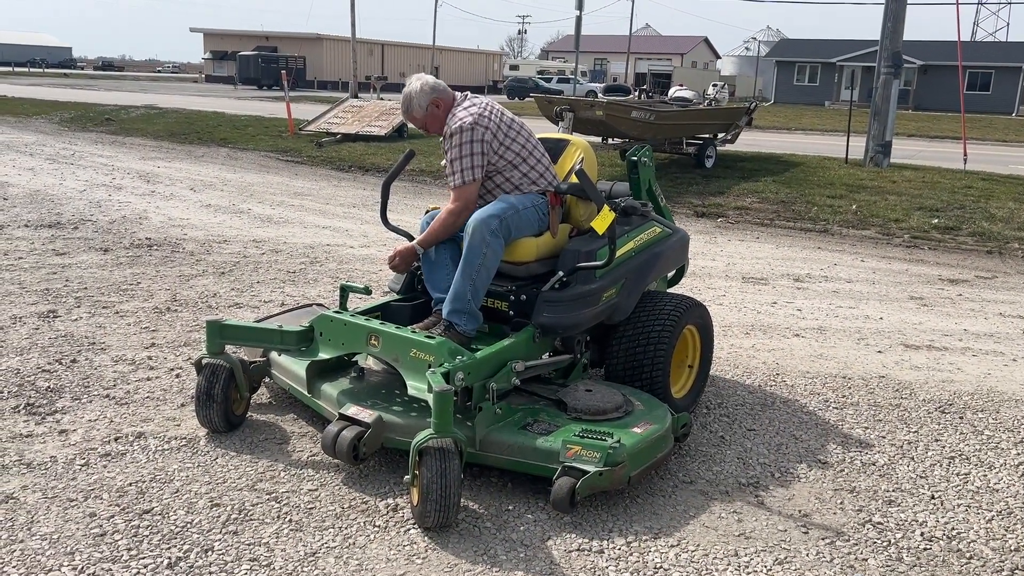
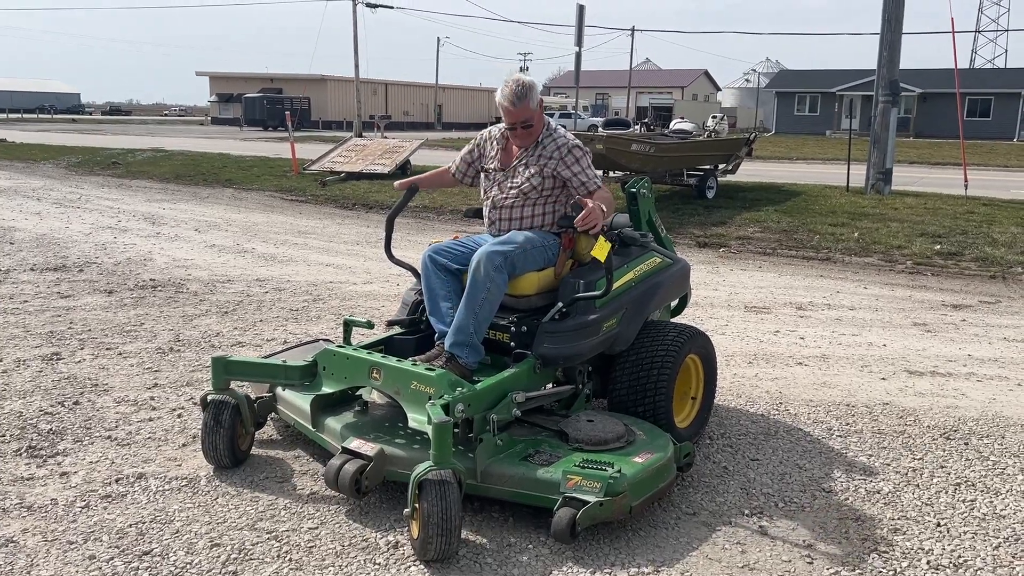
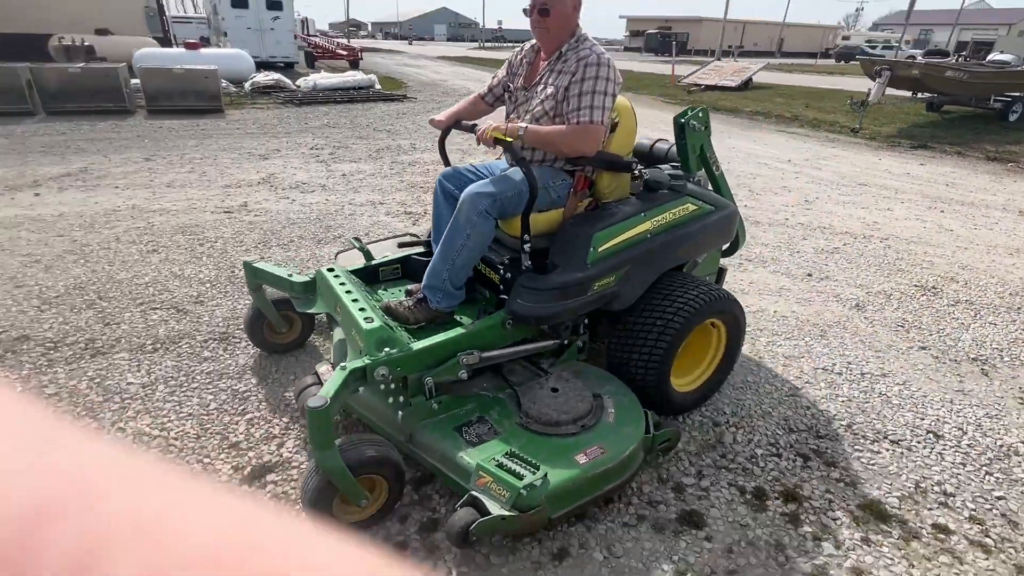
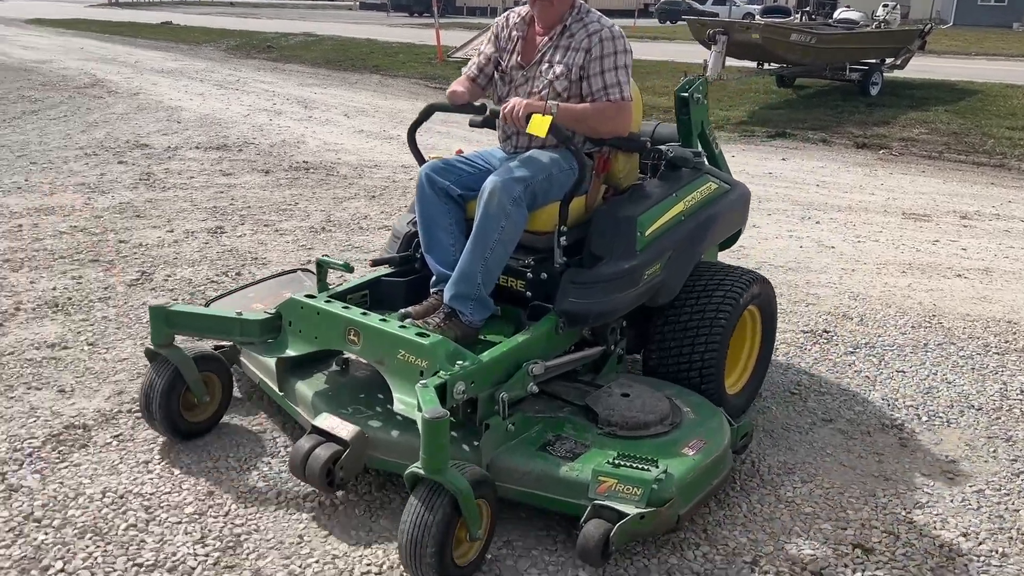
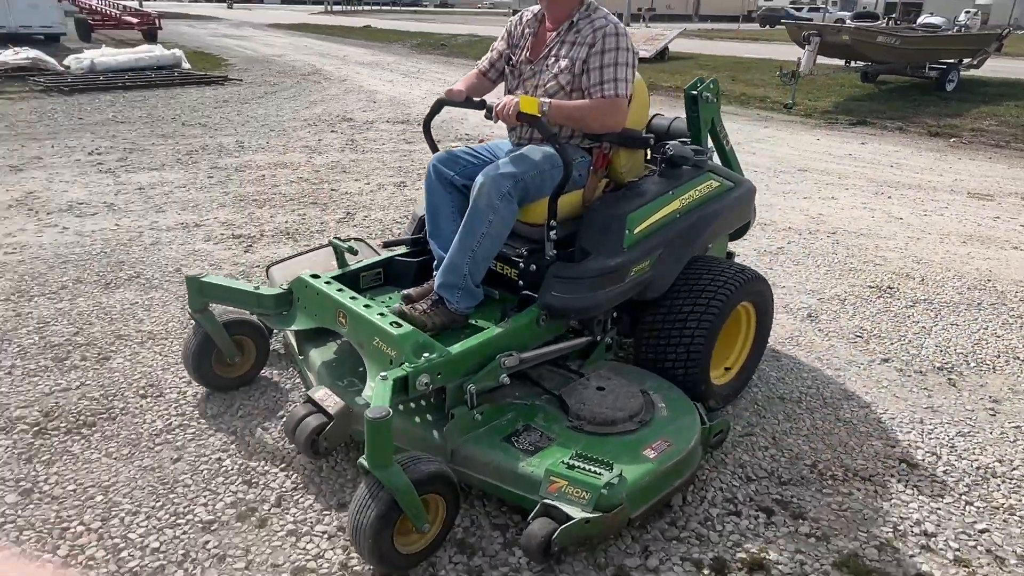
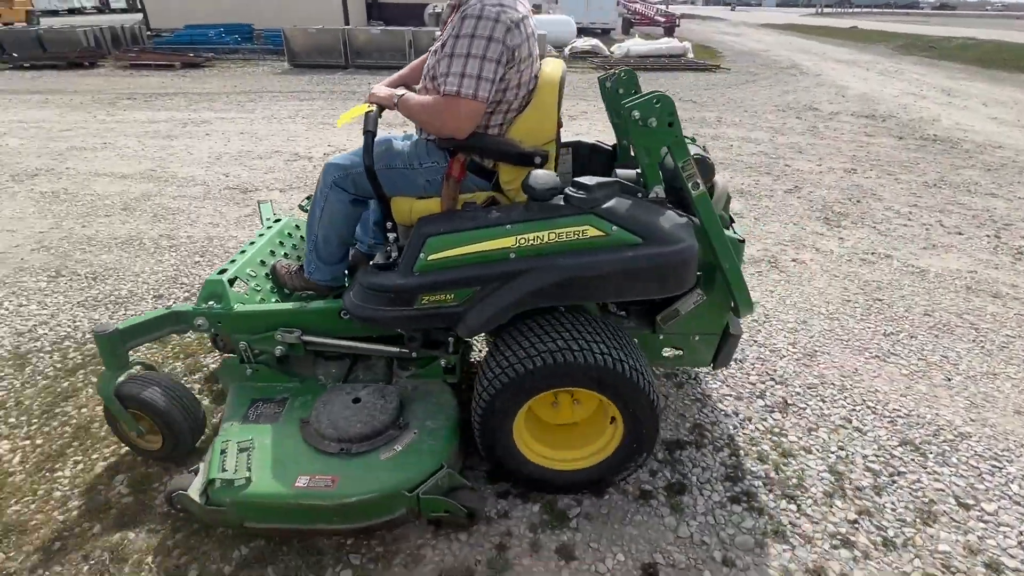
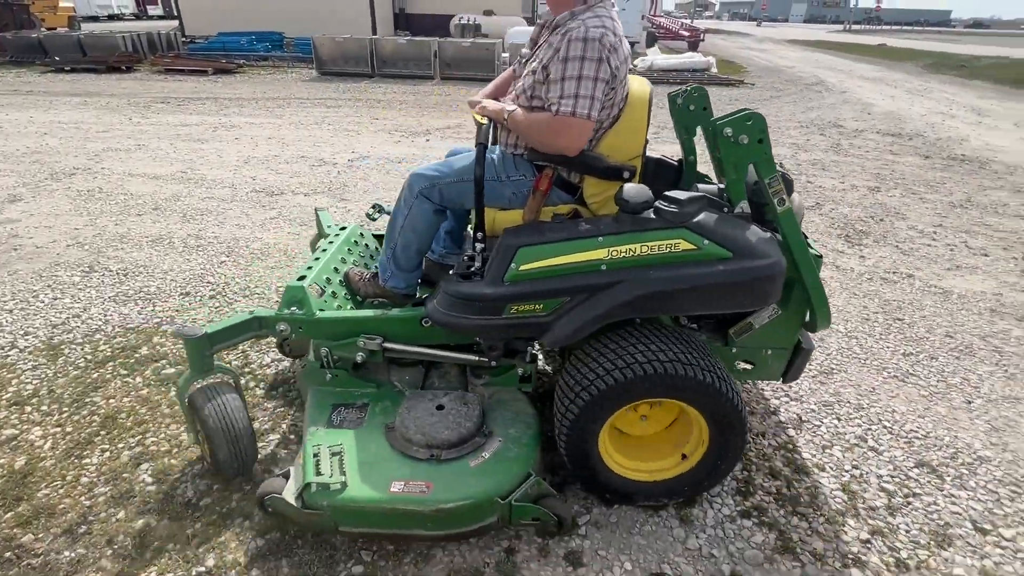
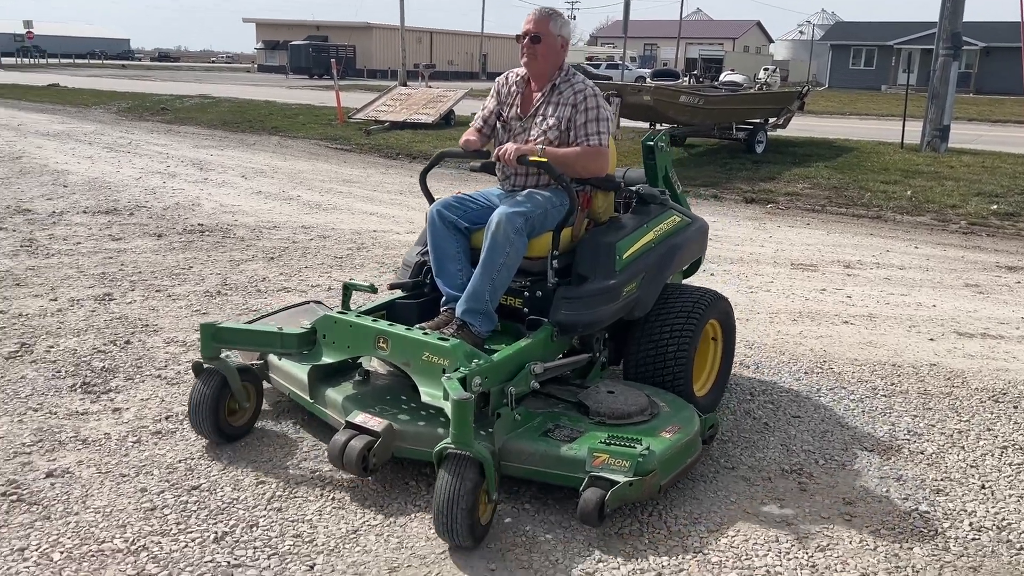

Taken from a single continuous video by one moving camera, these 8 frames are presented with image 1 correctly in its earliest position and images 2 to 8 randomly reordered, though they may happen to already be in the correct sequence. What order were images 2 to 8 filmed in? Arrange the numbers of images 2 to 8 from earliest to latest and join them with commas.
2, 8, 4, 5, 3, 6, 7
